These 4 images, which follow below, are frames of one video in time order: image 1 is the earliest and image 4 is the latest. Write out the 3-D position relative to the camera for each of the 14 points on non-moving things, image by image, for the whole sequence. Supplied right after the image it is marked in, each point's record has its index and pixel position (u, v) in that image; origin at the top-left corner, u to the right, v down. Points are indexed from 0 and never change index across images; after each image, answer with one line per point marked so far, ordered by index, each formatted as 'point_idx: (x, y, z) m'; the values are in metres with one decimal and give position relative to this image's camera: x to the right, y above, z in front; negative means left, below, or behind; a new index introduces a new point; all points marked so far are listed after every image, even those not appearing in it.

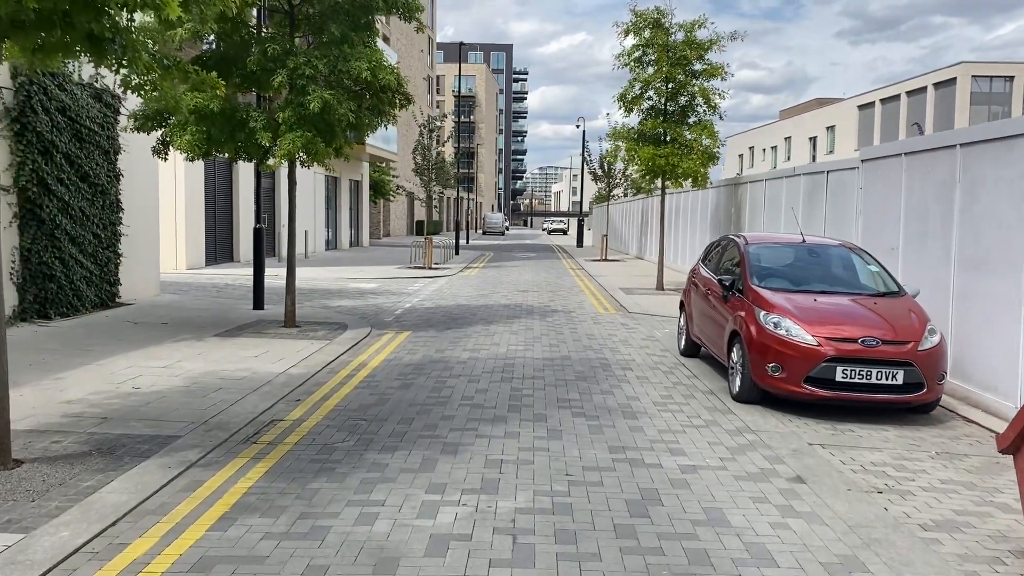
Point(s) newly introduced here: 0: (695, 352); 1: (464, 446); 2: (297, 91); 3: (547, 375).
0: (+2.2, -0.8, +10.2) m
1: (-0.3, -1.1, +6.1) m
2: (-2.7, +2.5, +10.7) m
3: (+0.3, -0.9, +8.7) m
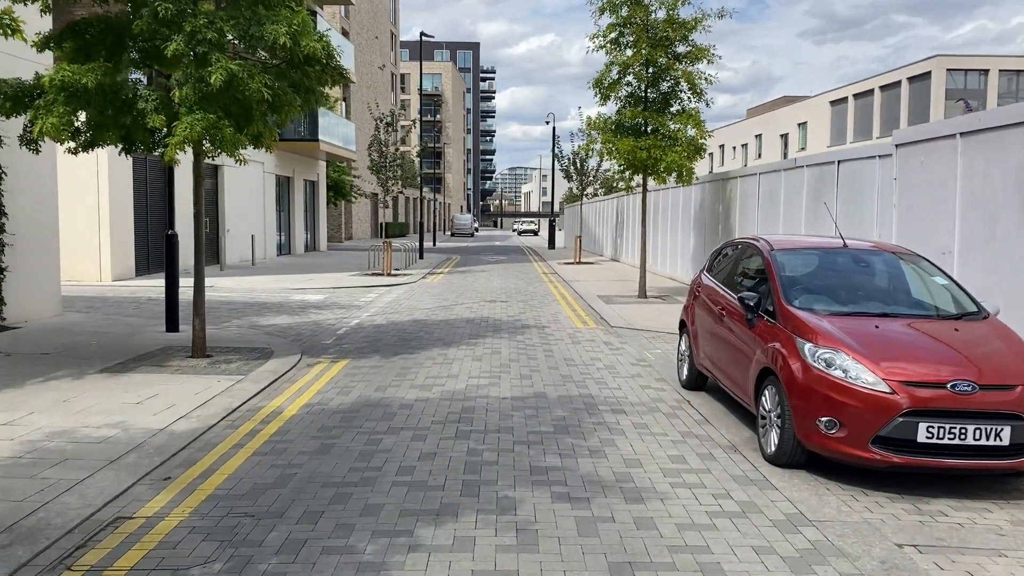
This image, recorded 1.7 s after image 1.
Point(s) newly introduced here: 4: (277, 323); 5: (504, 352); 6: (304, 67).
0: (+1.8, -0.9, +8.2) m
1: (-0.6, -1.3, +4.0) m
2: (-3.1, +2.3, +8.5) m
3: (0.0, -1.1, +6.6) m
4: (-3.7, -0.5, +13.3) m
5: (-0.1, -0.8, +10.2) m
6: (-2.3, +2.4, +9.4) m
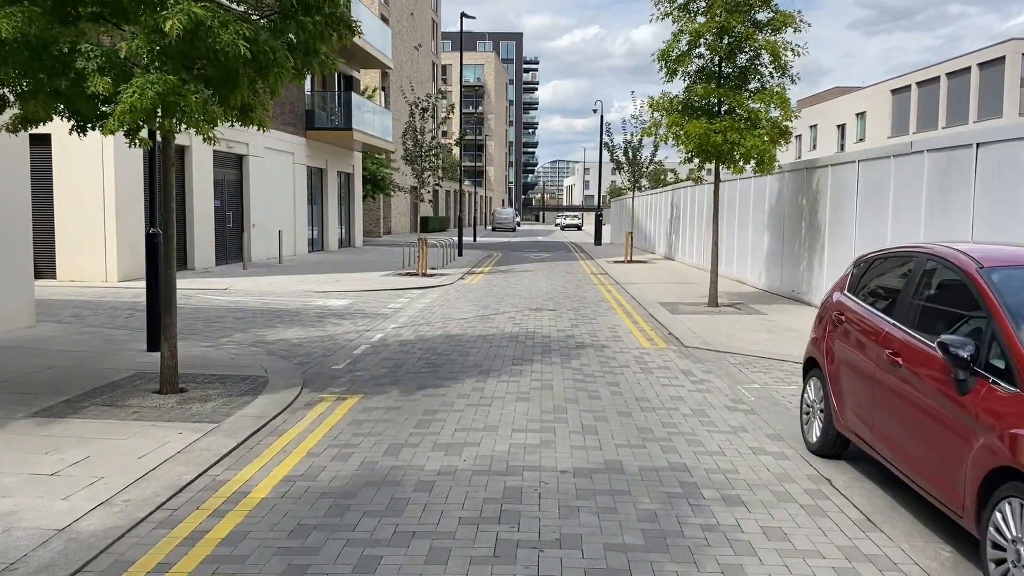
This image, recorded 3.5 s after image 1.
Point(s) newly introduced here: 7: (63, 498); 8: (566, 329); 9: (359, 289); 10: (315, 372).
0: (+2.2, -1.1, +5.8) m
1: (-0.4, -1.5, +1.8) m
2: (-2.7, +2.1, +6.4) m
3: (+0.4, -1.3, +4.4) m
4: (-3.0, -0.6, +11.2) m
5: (+0.4, -0.9, +7.9) m
6: (-1.8, +2.3, +7.2) m
7: (-2.6, -1.2, +4.8) m
8: (+0.8, -0.6, +11.9) m
9: (-3.2, 0.0, +17.9) m
10: (-2.1, -0.9, +8.9) m
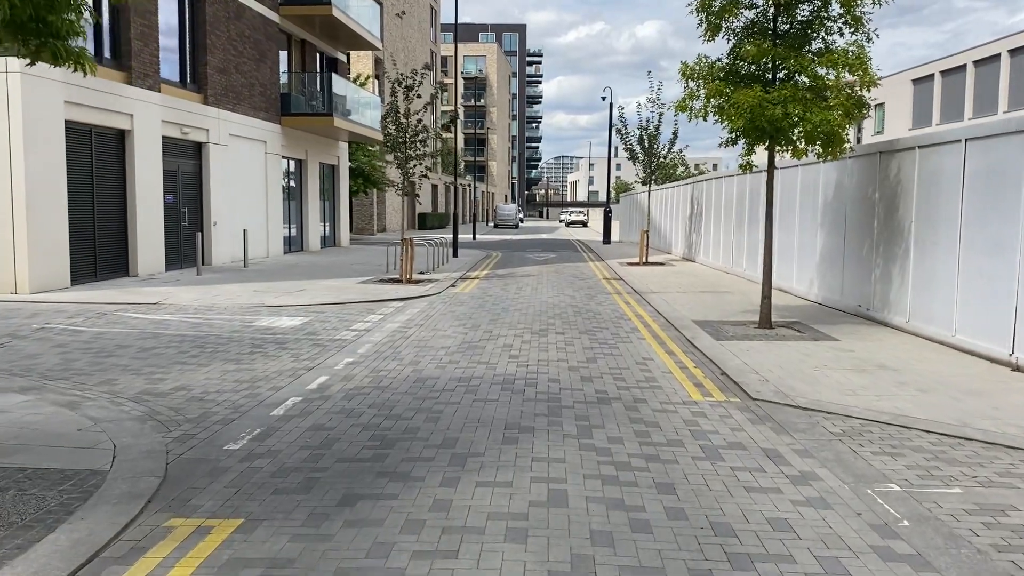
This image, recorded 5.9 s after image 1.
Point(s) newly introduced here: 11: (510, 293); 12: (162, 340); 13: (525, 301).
0: (+2.2, -1.4, +2.6) m
1: (-0.5, -1.8, -1.4) m
2: (-2.8, +1.8, +3.2) m
3: (+0.3, -1.5, +1.2) m
4: (-3.1, -0.9, +8.1) m
5: (+0.4, -1.2, +4.7) m
6: (-1.9, +2.0, +4.0) m
7: (-2.6, -1.5, +1.7) m
8: (+0.7, -0.8, +8.7) m
9: (-3.2, -0.2, +14.7) m
10: (-2.1, -1.1, +5.7) m
11: (0.0, -0.1, +16.6) m
12: (-4.3, -0.6, +10.4) m
13: (+0.2, -0.2, +15.3) m
